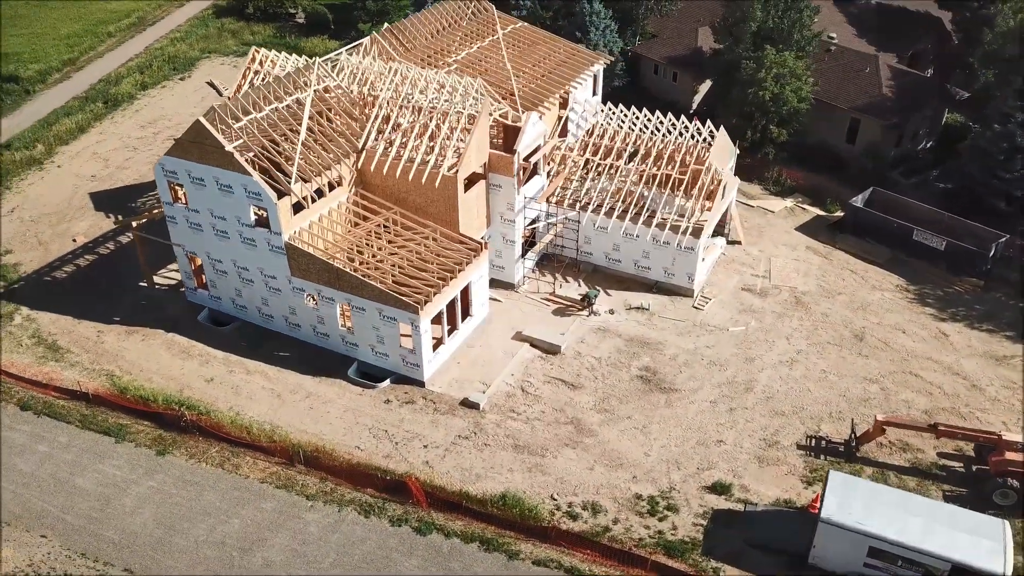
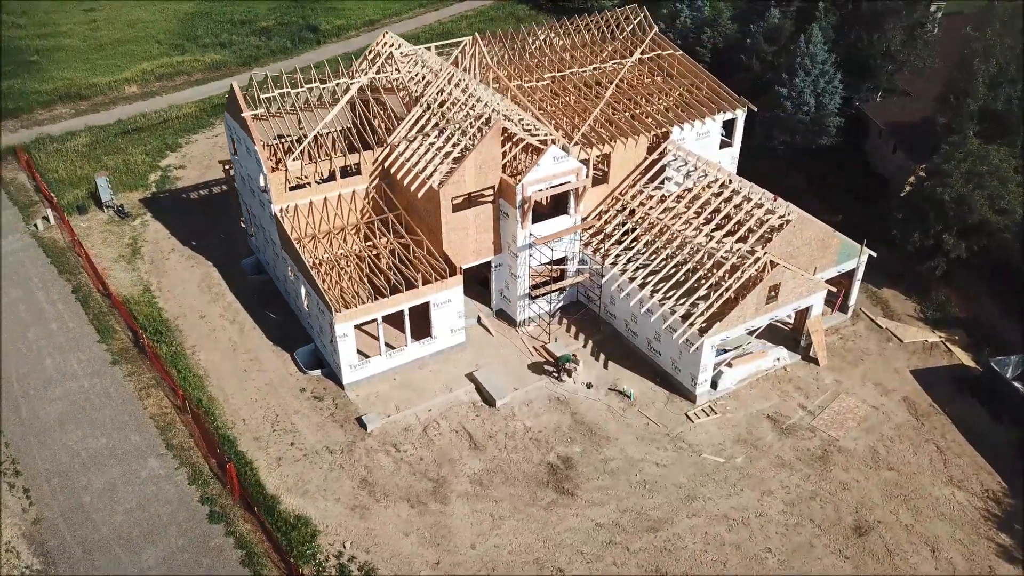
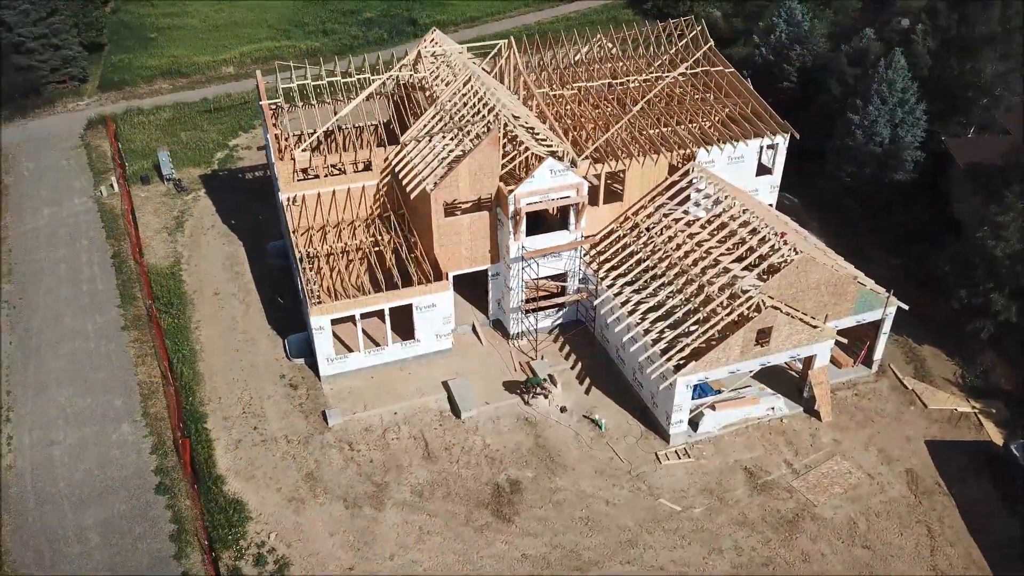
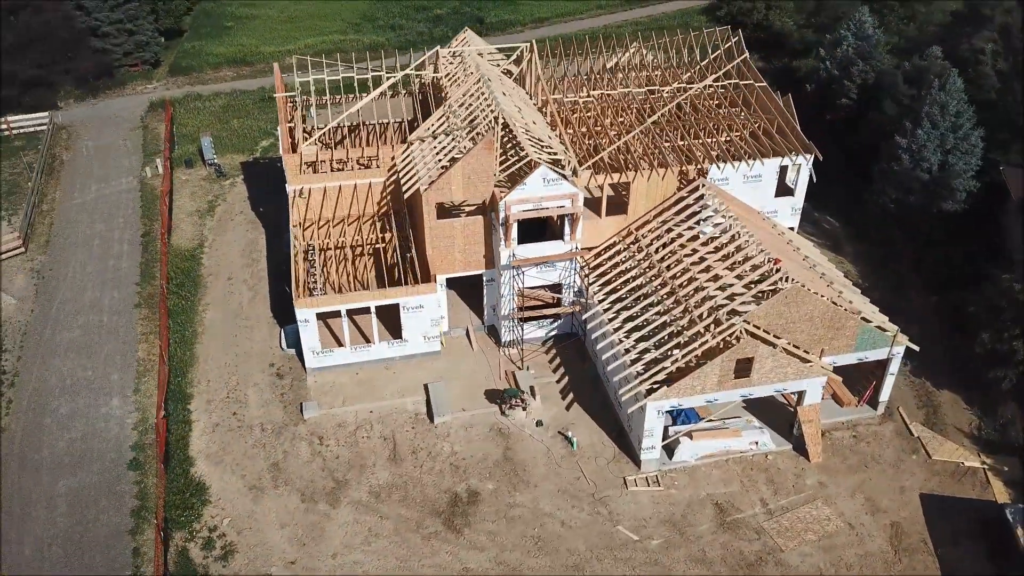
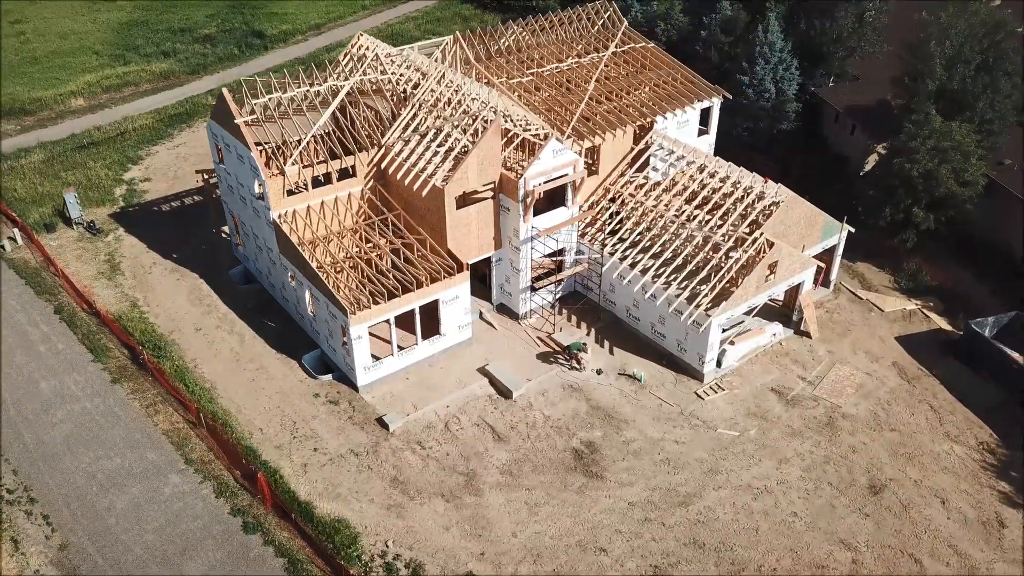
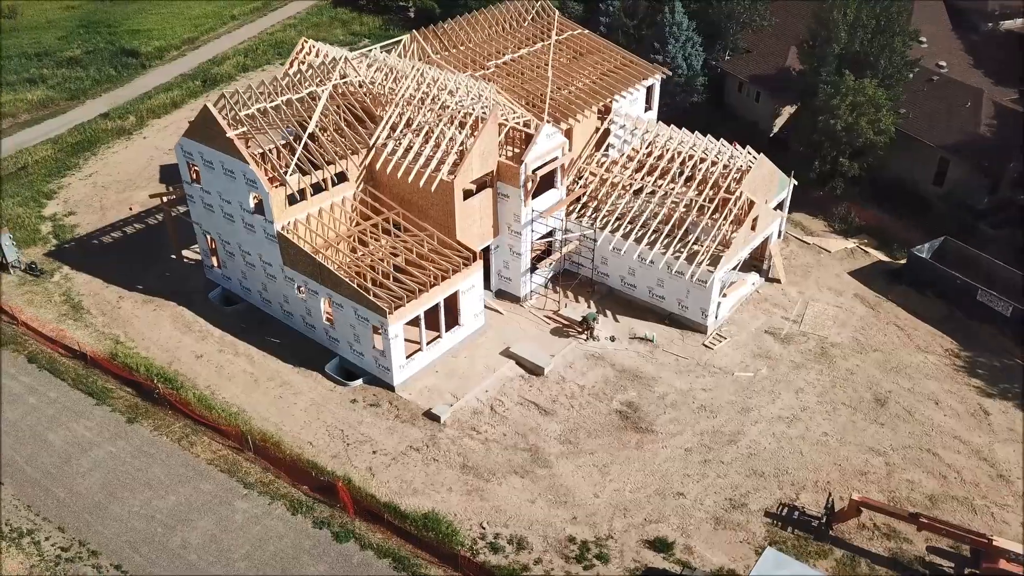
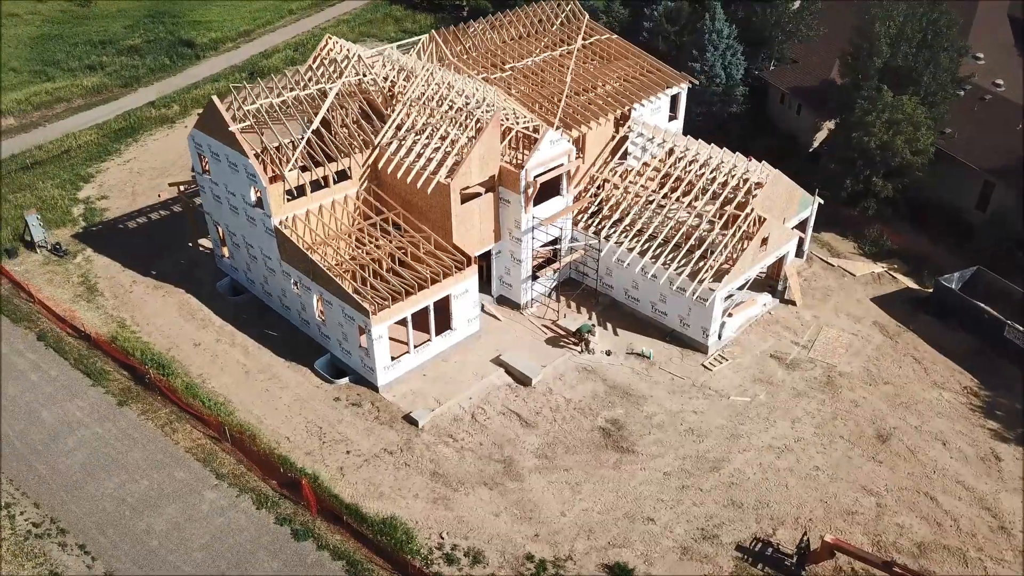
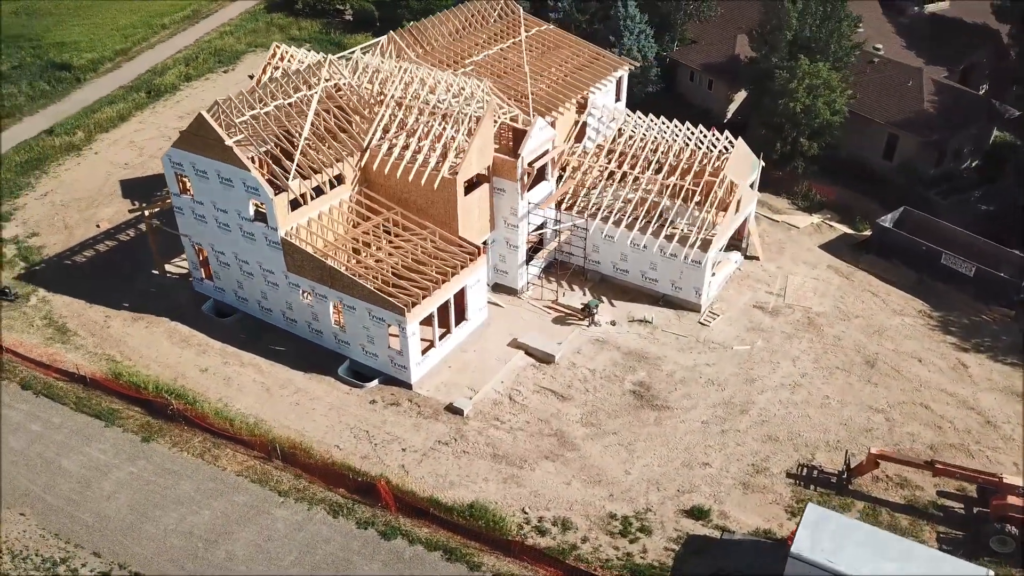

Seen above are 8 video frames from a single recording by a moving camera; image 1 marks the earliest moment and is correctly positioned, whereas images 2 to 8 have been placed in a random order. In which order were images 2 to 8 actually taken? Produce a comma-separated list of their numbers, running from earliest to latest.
8, 6, 7, 5, 2, 3, 4
